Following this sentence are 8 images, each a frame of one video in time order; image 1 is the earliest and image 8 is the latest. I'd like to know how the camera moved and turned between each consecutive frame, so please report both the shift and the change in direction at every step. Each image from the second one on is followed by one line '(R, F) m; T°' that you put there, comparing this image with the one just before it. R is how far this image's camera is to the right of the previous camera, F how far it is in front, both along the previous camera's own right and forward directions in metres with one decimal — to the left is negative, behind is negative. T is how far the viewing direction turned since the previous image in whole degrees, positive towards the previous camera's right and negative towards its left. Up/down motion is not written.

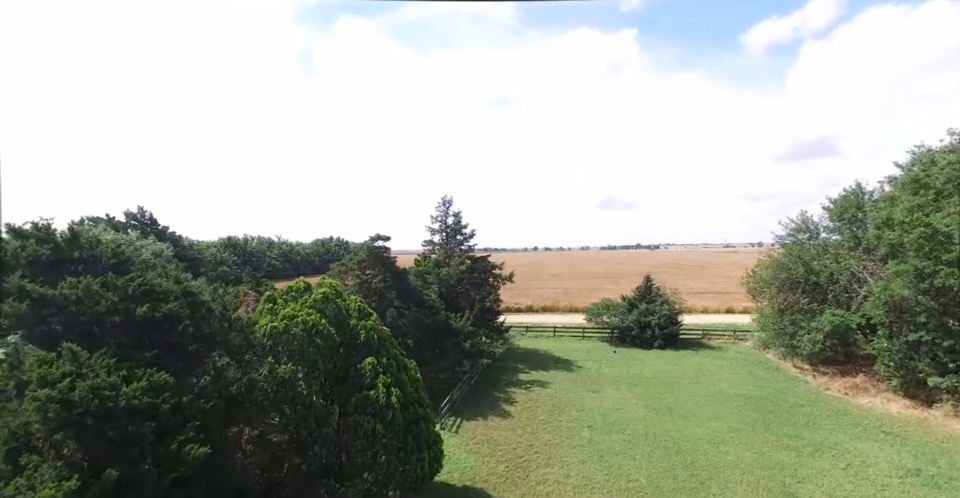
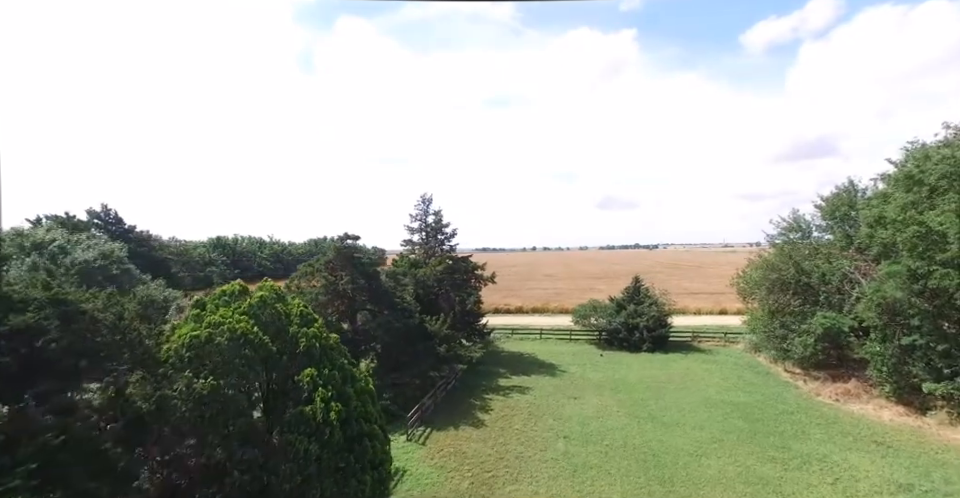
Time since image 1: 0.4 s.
(+1.0, +1.0) m; 0°
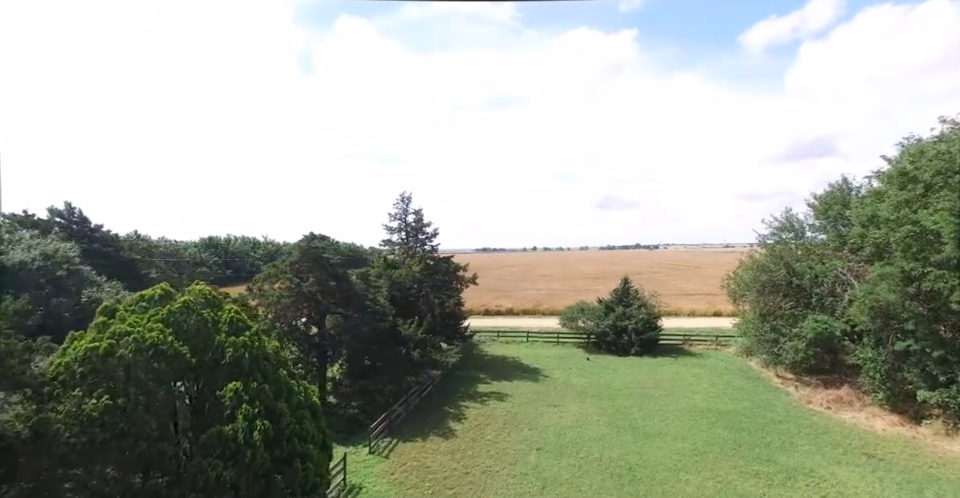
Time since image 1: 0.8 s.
(+1.0, +1.0) m; 0°
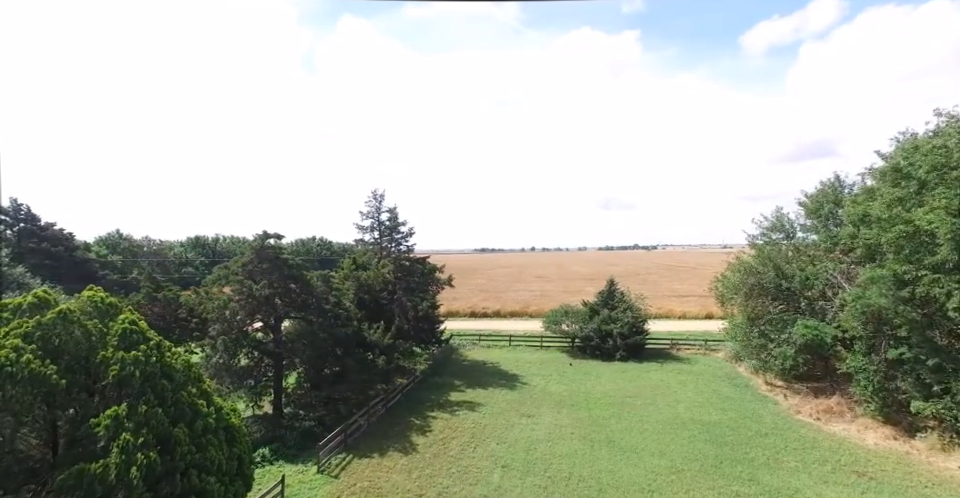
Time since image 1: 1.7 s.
(+1.1, +1.2) m; 0°
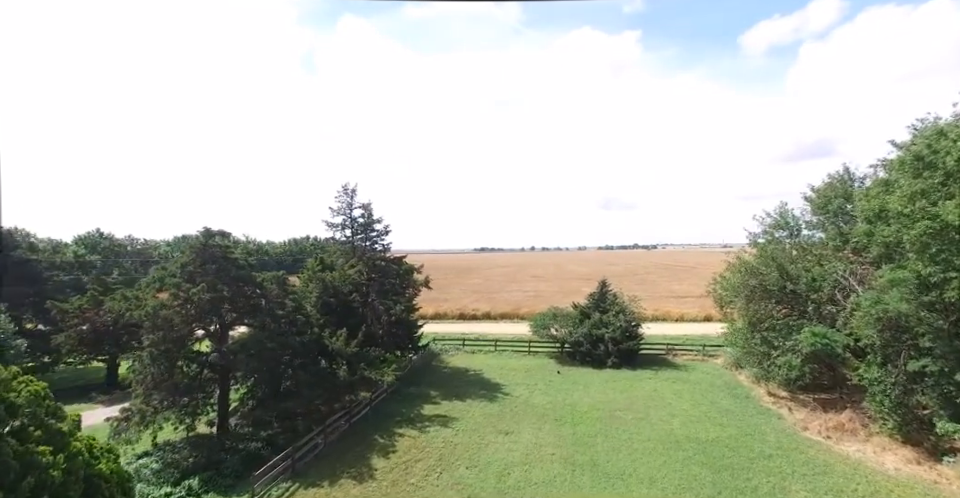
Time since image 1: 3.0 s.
(+1.0, +2.0) m; 0°
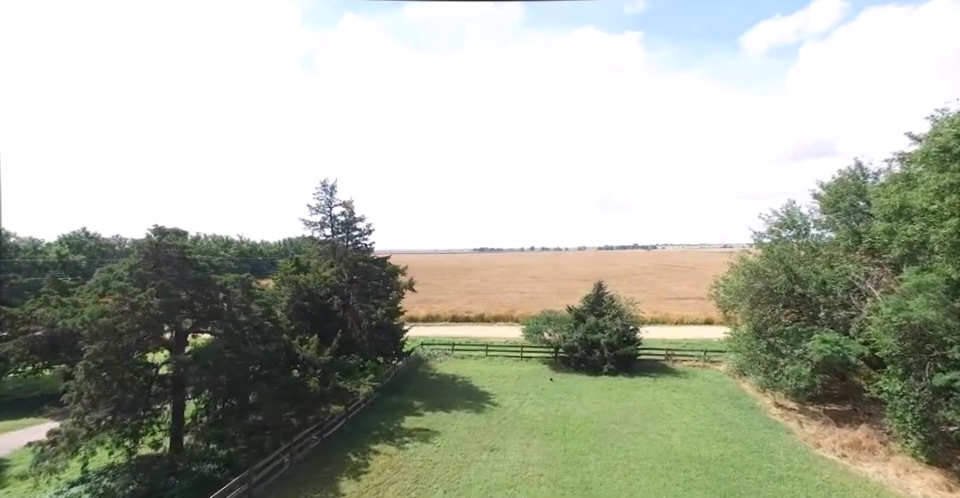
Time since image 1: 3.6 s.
(+0.6, +1.5) m; 0°
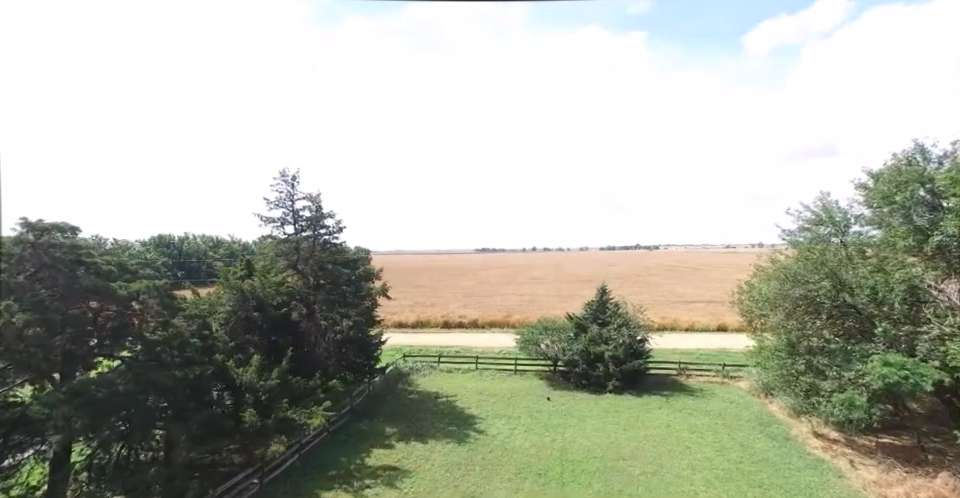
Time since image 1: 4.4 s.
(+0.7, +3.3) m; 0°
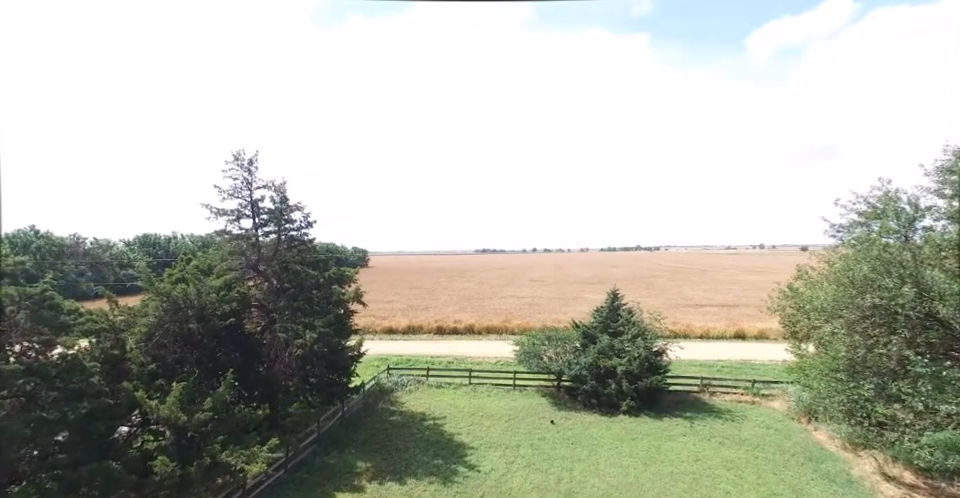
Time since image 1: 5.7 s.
(+0.3, +3.2) m; 0°
